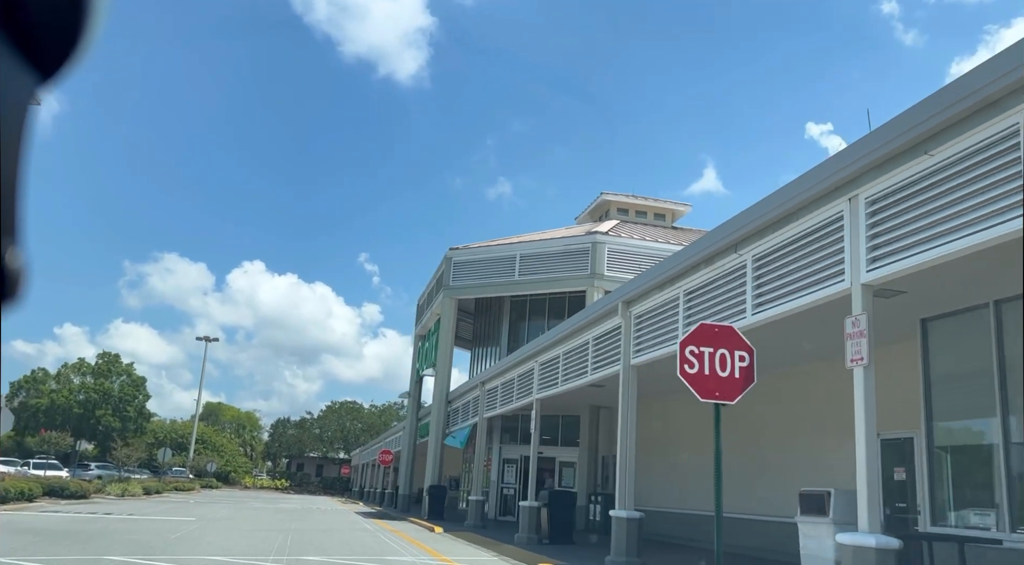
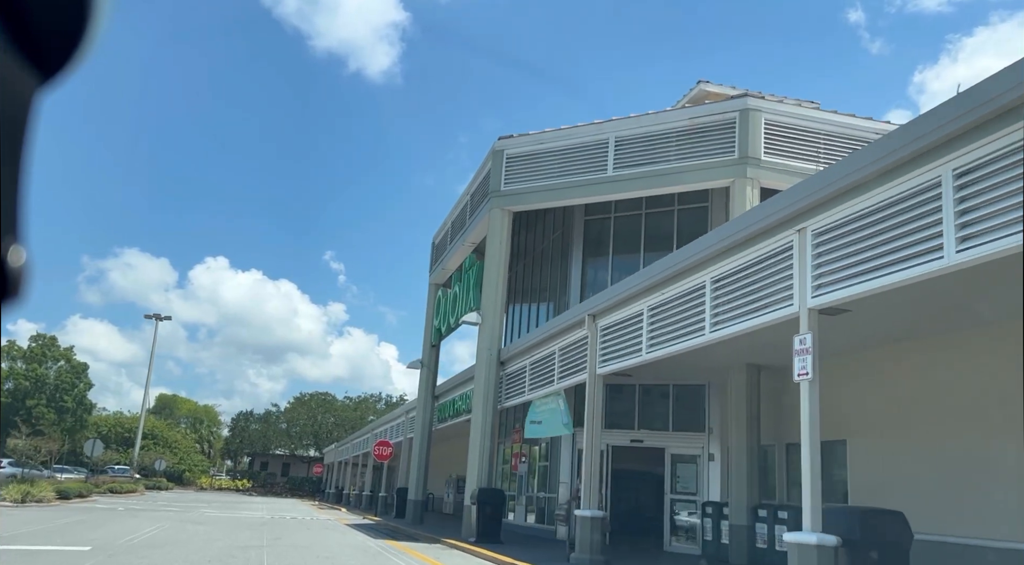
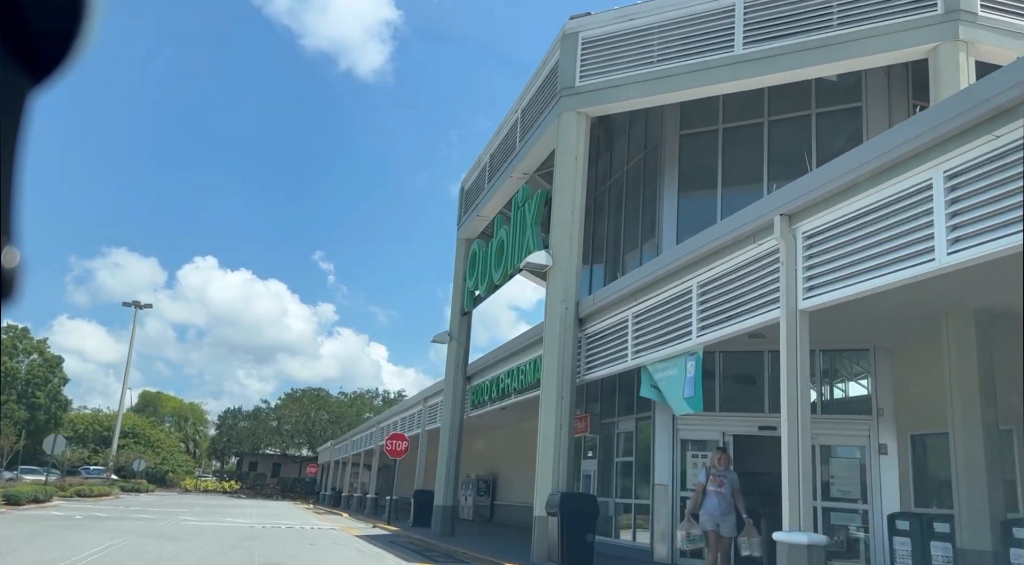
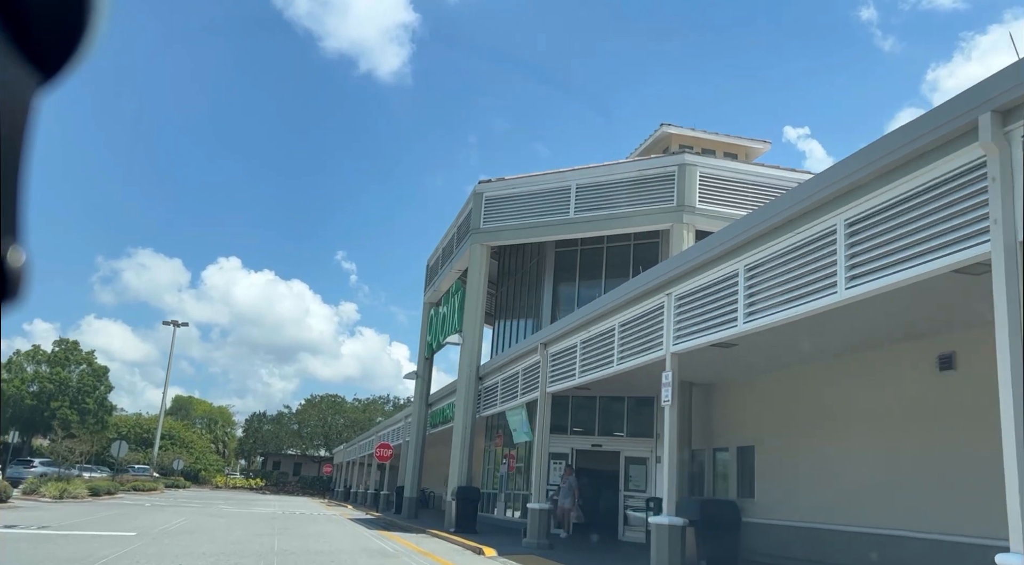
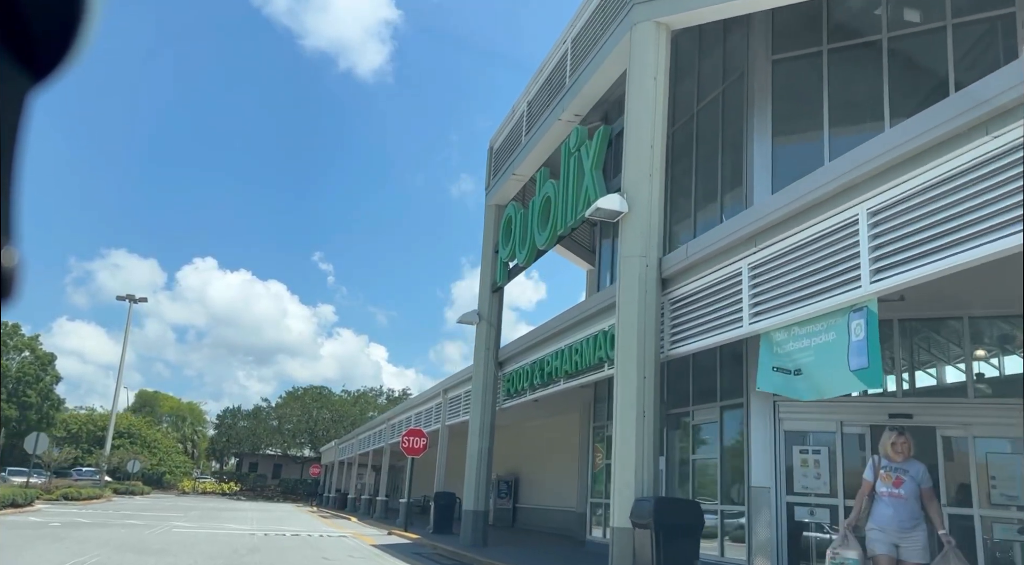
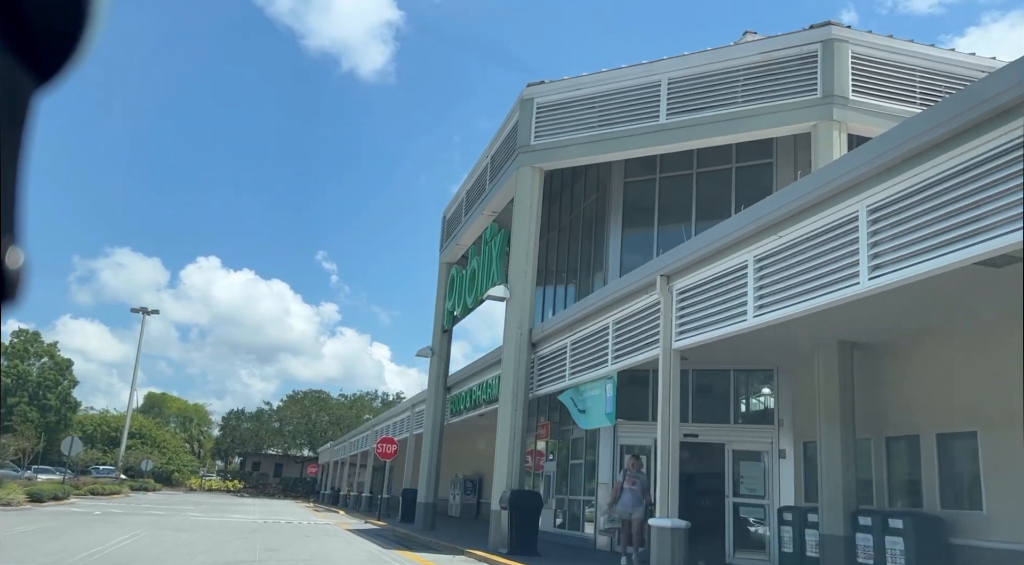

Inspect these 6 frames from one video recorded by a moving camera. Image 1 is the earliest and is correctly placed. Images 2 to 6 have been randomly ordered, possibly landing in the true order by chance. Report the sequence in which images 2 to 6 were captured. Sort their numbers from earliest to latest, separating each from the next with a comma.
4, 2, 6, 3, 5
